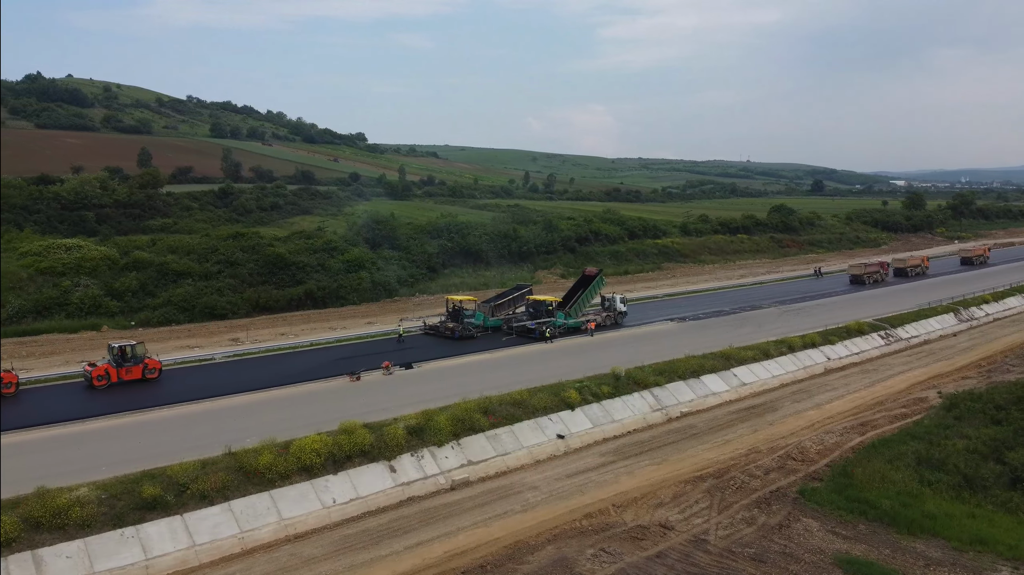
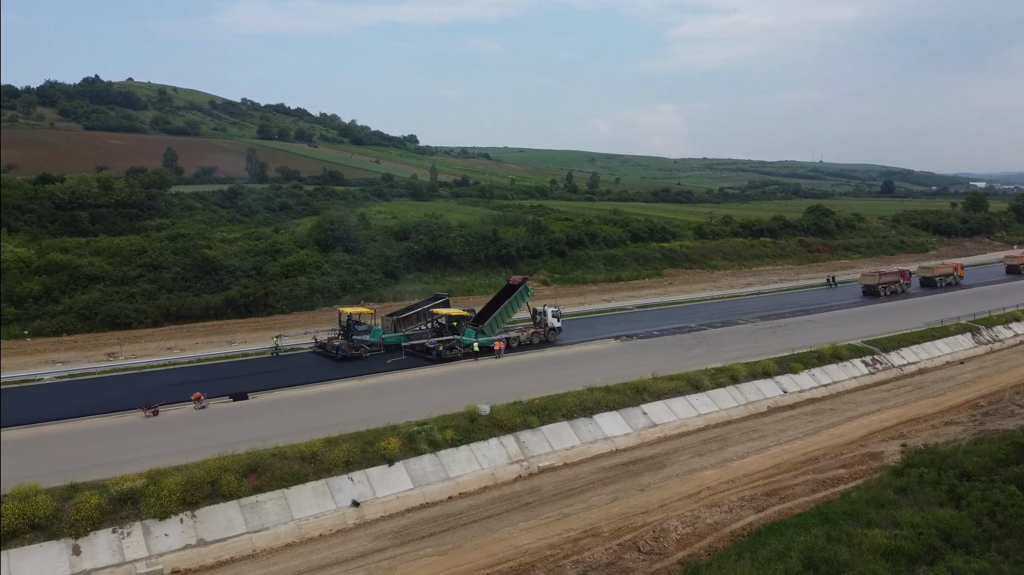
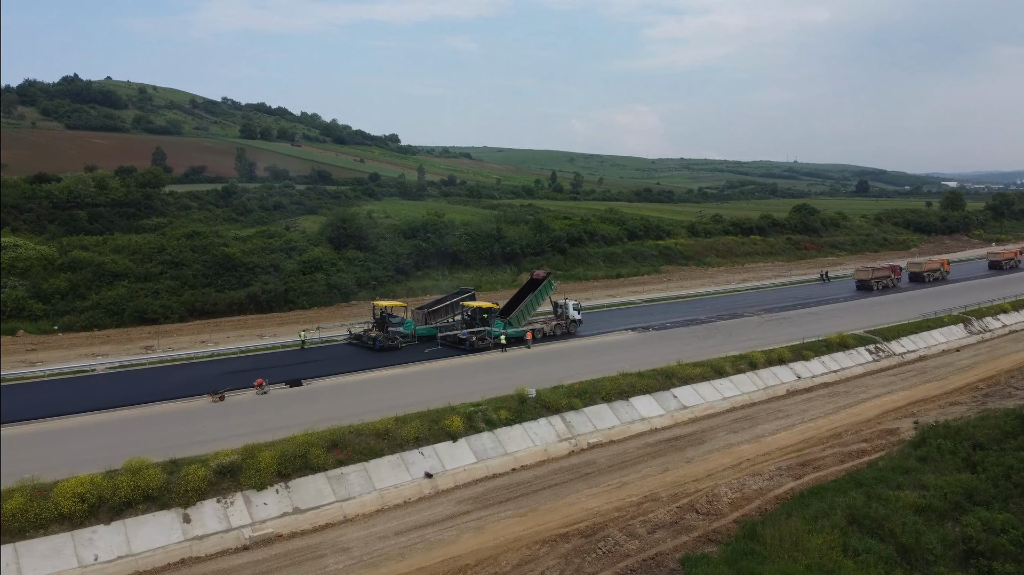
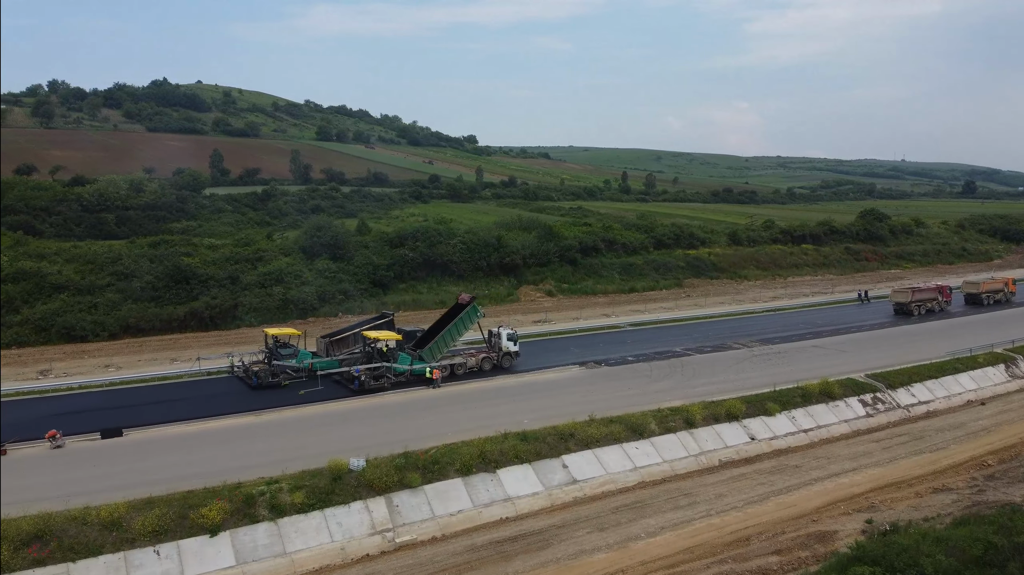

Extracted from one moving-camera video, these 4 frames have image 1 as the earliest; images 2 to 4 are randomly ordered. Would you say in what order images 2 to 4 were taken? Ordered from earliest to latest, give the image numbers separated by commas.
3, 2, 4
